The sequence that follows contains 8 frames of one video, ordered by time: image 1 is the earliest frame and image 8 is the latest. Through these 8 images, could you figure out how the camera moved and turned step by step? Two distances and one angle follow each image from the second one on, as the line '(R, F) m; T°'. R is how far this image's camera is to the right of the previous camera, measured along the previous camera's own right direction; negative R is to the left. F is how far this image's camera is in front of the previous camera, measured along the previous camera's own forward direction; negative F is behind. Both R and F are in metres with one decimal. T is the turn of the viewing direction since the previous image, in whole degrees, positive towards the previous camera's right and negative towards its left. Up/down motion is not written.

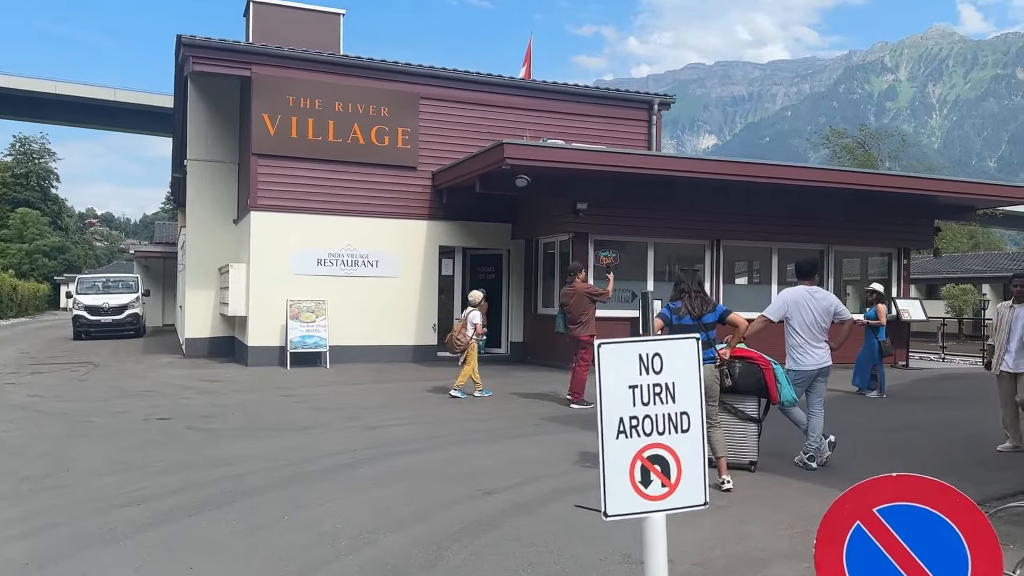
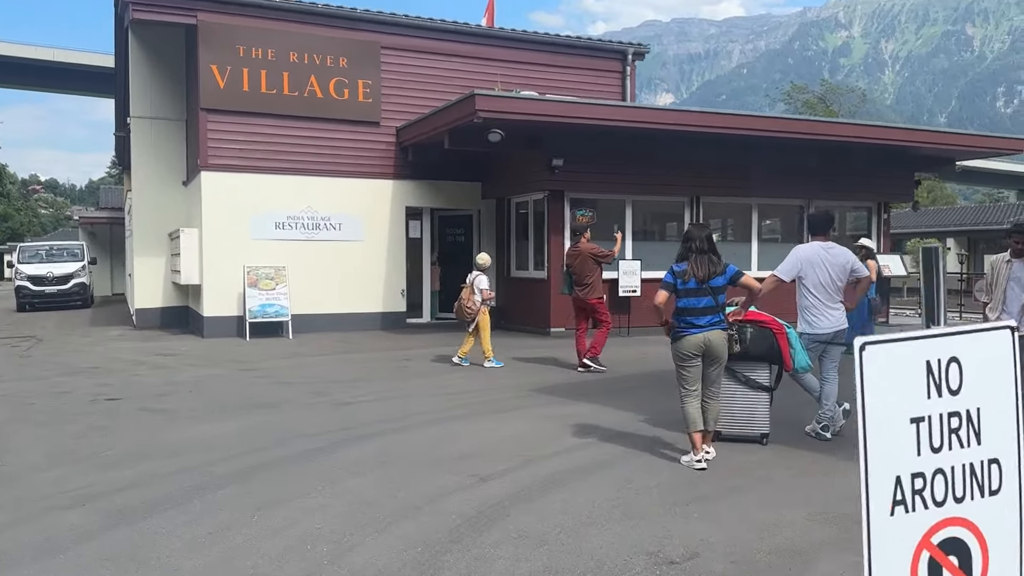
(-0.2, +0.7) m; +3°
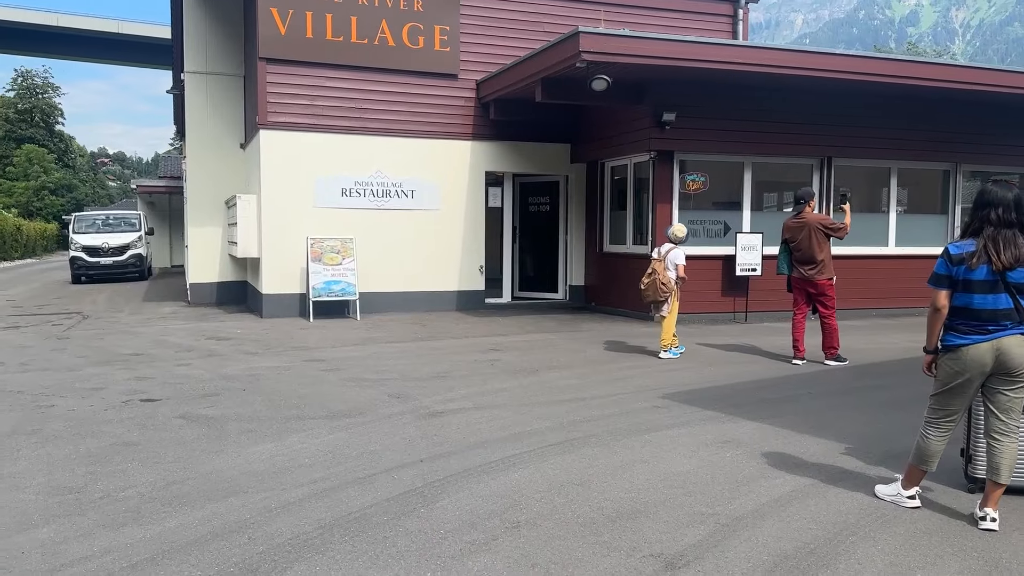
(-0.7, +1.8) m; -4°
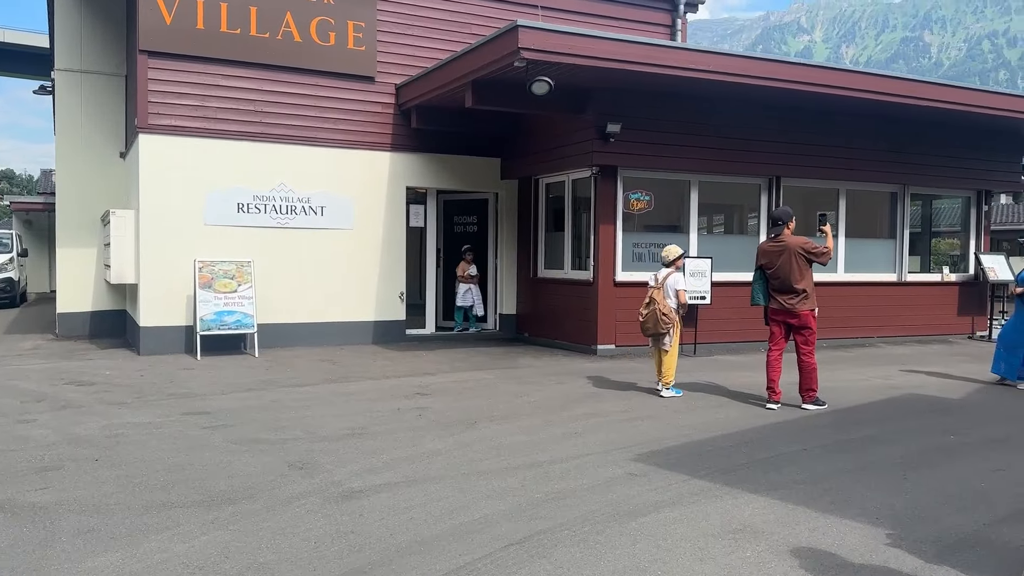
(-0.2, +1.4) m; +6°
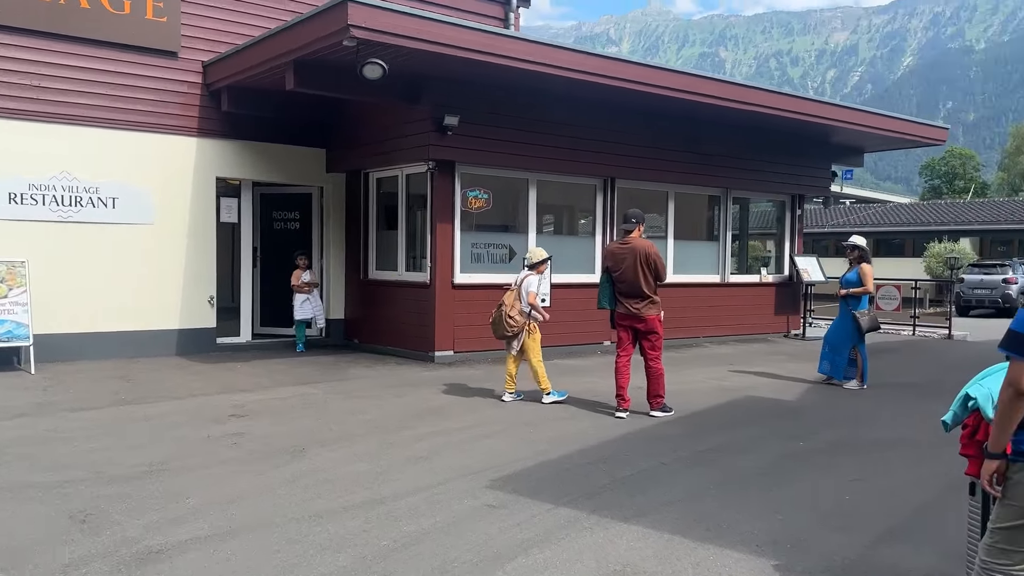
(-0.1, +0.7) m; +13°
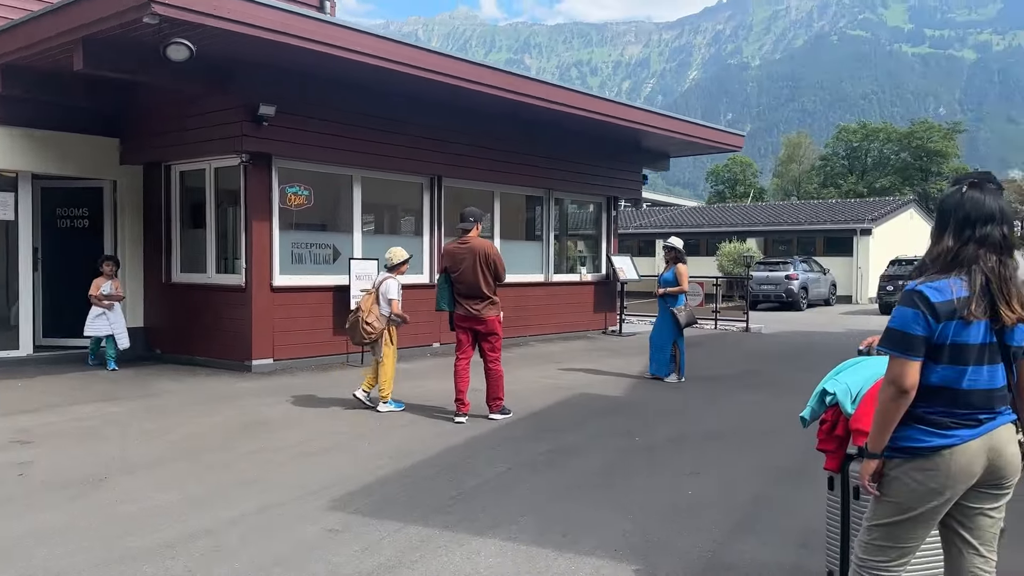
(-0.2, +0.3) m; +13°
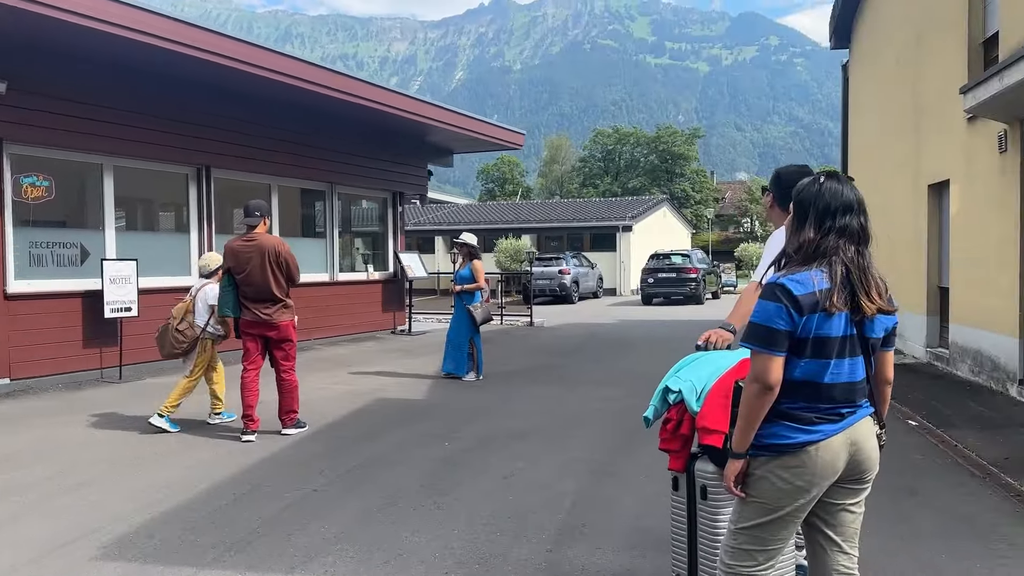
(-0.2, +0.4) m; +16°
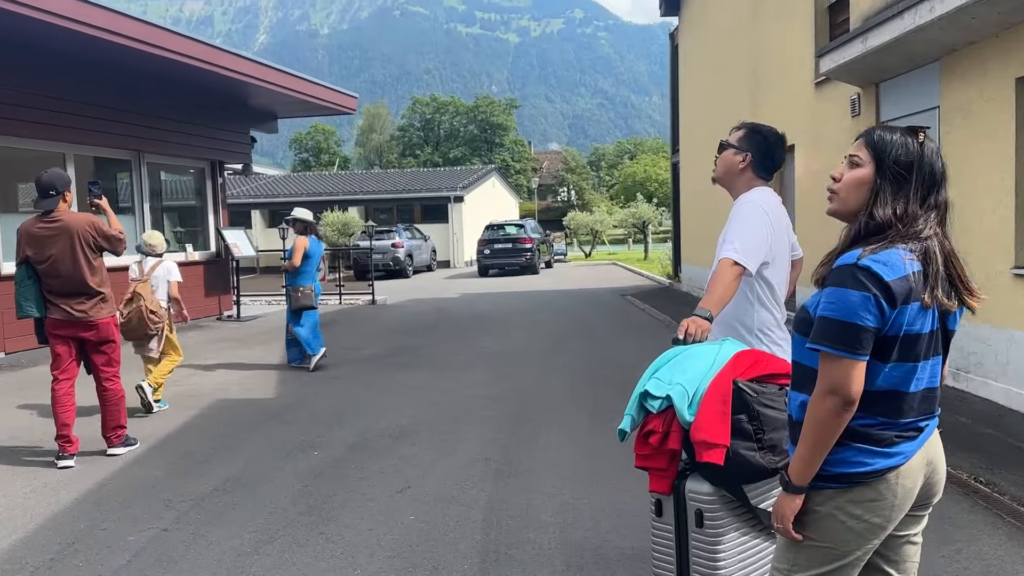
(-0.3, +0.7) m; +12°
